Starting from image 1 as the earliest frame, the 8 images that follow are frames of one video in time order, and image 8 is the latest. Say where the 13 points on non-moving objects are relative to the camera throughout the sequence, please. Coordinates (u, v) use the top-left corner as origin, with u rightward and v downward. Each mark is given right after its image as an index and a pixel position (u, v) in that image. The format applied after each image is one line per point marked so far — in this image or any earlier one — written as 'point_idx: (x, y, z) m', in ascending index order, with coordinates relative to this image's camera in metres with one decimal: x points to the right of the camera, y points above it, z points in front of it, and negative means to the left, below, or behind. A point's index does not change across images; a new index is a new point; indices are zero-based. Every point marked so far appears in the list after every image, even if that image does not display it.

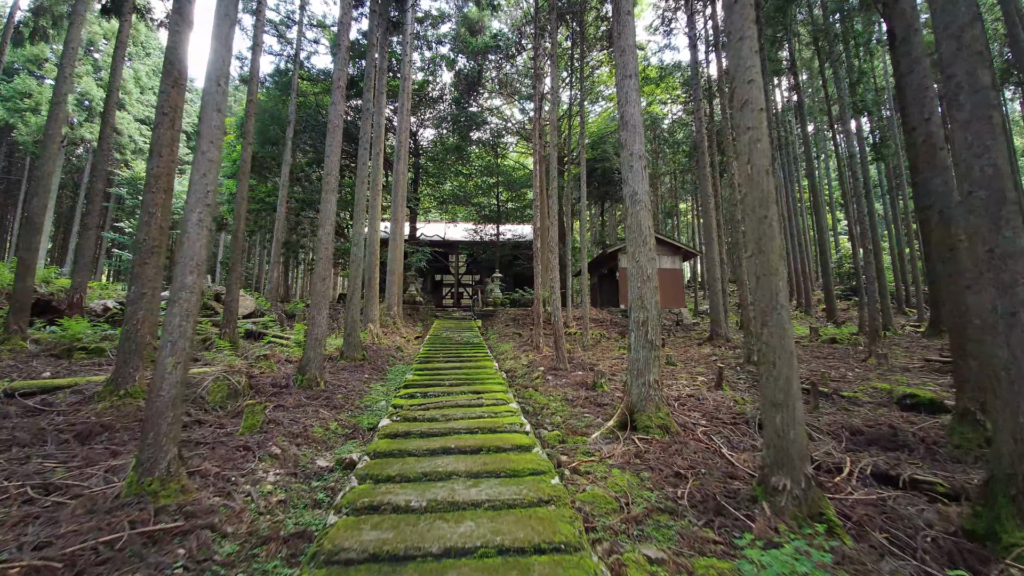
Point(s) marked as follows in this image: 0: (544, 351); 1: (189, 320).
0: (+0.4, -0.8, +8.0) m
1: (-1.4, -0.1, +2.5) m
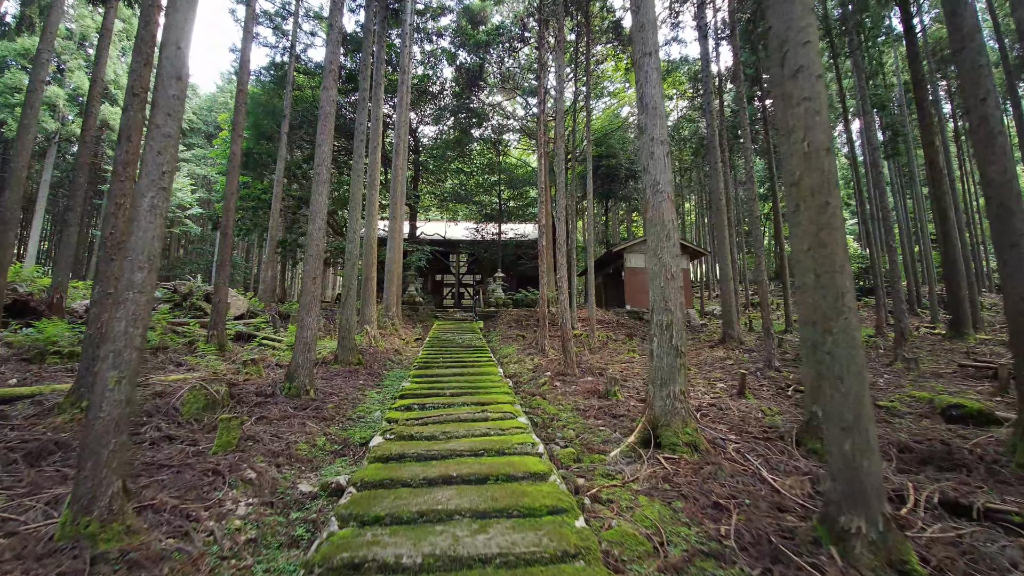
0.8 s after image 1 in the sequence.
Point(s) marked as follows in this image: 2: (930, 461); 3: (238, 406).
0: (+0.5, -0.8, +7.5) m
1: (-1.3, -0.1, +2.1) m
2: (+2.4, -1.0, +3.4) m
3: (-1.9, -0.8, +4.1) m
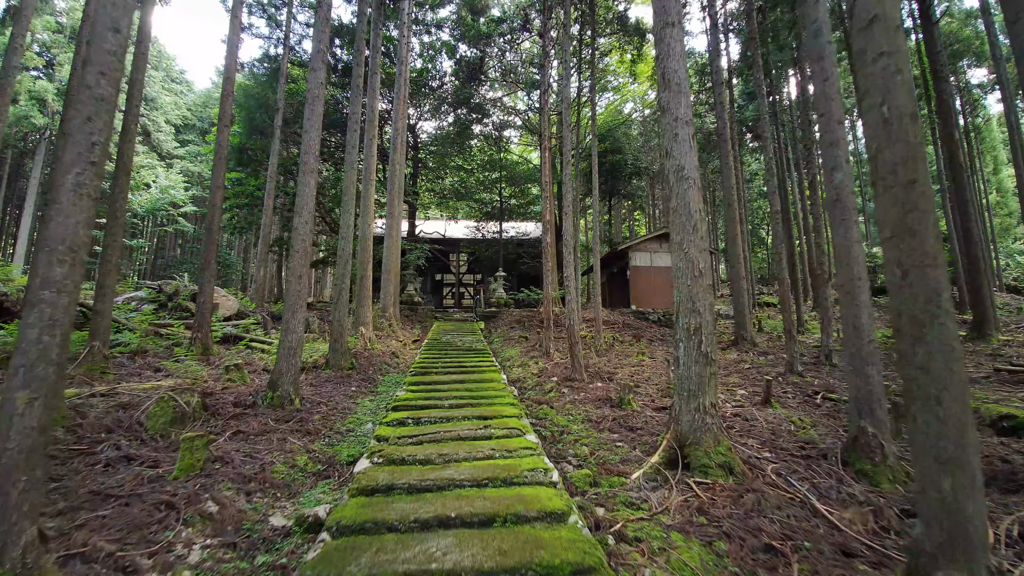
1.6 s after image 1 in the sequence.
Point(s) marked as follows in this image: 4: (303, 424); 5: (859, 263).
0: (+0.5, -0.8, +7.1) m
1: (-1.3, -0.1, +1.7) m
2: (+2.4, -1.0, +3.0) m
3: (-1.8, -0.8, +3.7) m
4: (-1.3, -0.8, +3.8) m
5: (+1.9, +0.1, +3.3) m
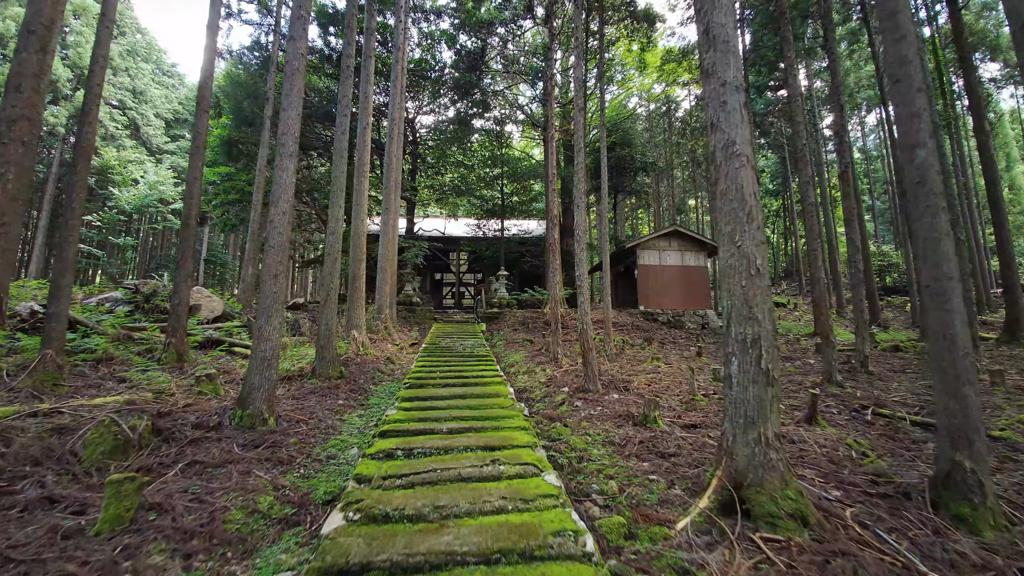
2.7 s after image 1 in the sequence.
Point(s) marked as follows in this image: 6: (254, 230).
0: (+0.6, -0.8, +6.5) m
1: (-1.2, -0.1, +1.1) m
2: (+2.4, -1.0, +2.4) m
3: (-1.8, -0.8, +3.1) m
4: (-1.3, -0.9, +3.2) m
5: (+1.9, +0.1, +2.7) m
6: (-4.5, +1.0, +10.6) m
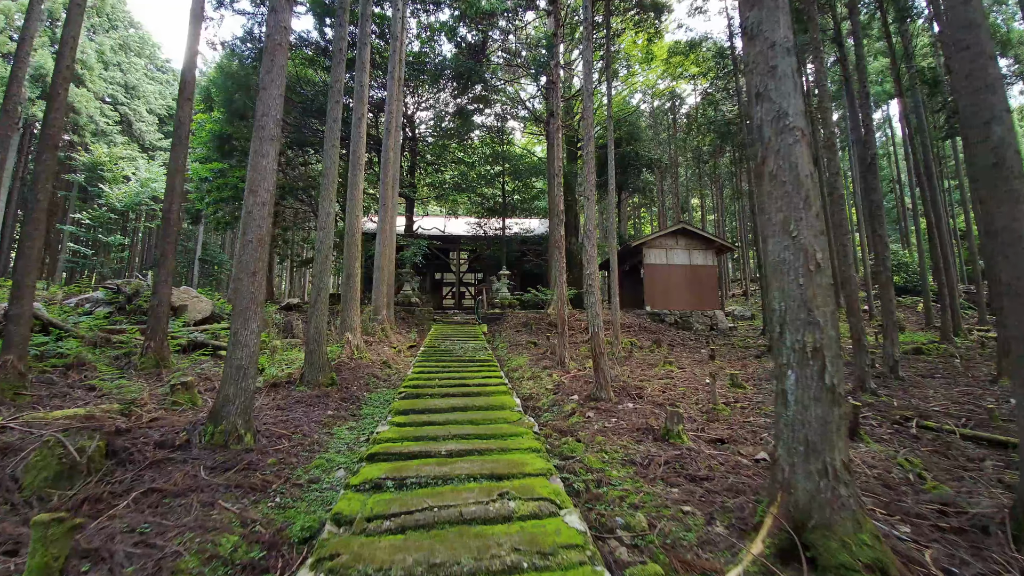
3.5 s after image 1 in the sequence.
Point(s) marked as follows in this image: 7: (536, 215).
0: (+0.6, -0.8, +6.1) m
1: (-1.2, -0.1, +0.7) m
2: (+2.5, -1.0, +2.0) m
3: (-1.7, -0.8, +2.7) m
4: (-1.2, -0.9, +2.8) m
5: (+2.0, +0.1, +2.3) m
6: (-4.4, +1.0, +10.2) m
7: (+0.7, +2.2, +17.9) m
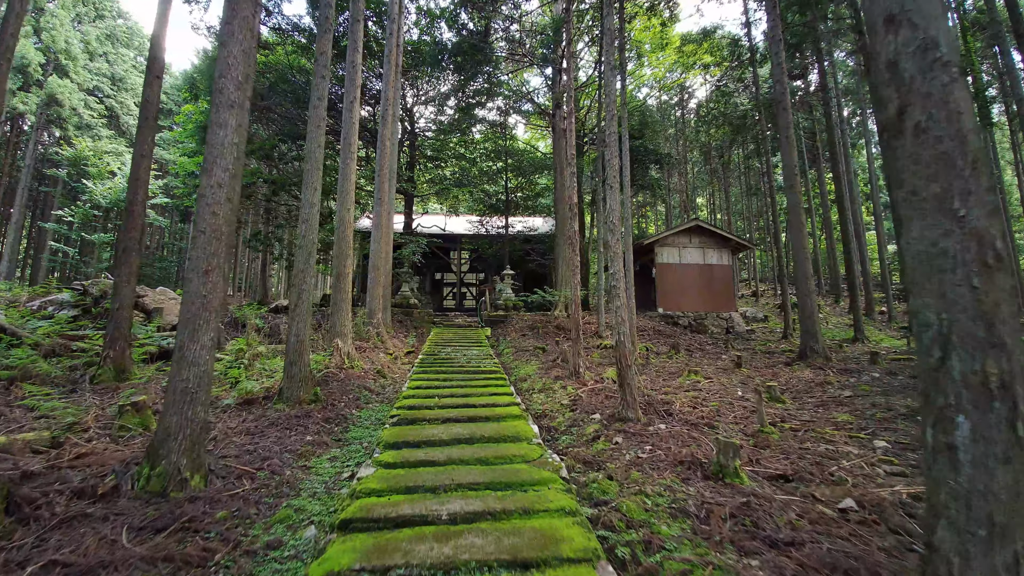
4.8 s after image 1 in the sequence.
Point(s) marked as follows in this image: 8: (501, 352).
0: (+0.7, -0.8, +5.5) m
1: (-1.1, -0.1, 0.0) m
2: (+2.6, -1.0, +1.3) m
3: (-1.6, -0.8, +2.0) m
4: (-1.1, -0.9, +2.1) m
5: (+2.0, +0.1, +1.6) m
6: (-4.4, +1.0, +9.6) m
7: (+0.8, +2.1, +17.2) m
8: (-0.1, -0.8, +7.8) m
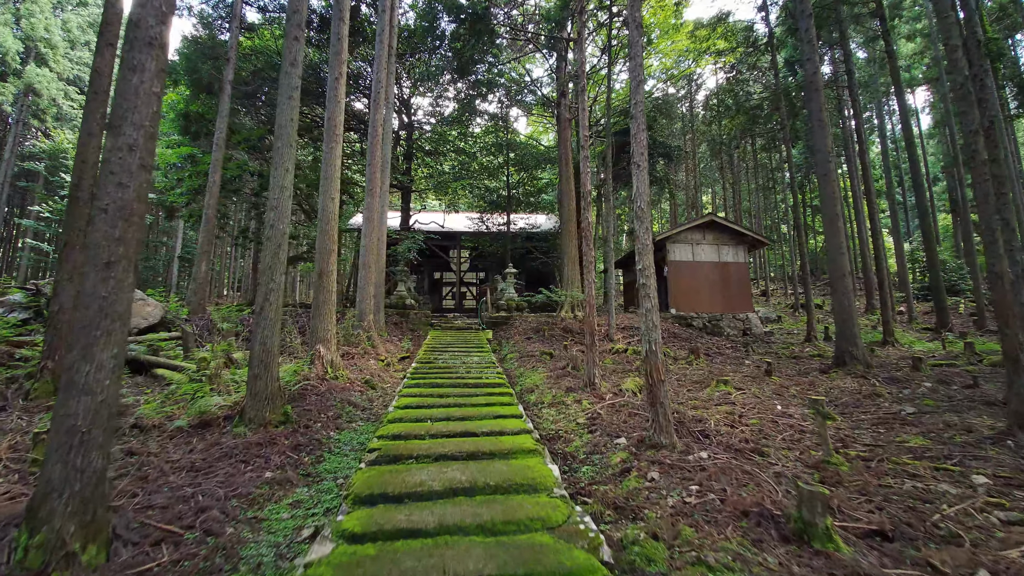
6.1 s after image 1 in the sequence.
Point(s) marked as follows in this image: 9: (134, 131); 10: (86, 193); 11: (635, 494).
0: (+0.7, -0.8, +4.7) m
1: (-1.1, -0.1, -0.7) m
2: (+2.6, -1.0, +0.6) m
3: (-1.6, -0.8, +1.3) m
4: (-1.1, -0.9, +1.4) m
5: (+2.1, +0.1, +0.9) m
6: (-4.3, +1.0, +8.8) m
7: (+0.8, +2.2, +16.5) m
8: (-0.1, -0.8, +7.1) m
9: (-1.3, +0.5, +2.1) m
10: (-3.1, +0.7, +4.4) m
11: (+0.6, -0.9, +2.7) m
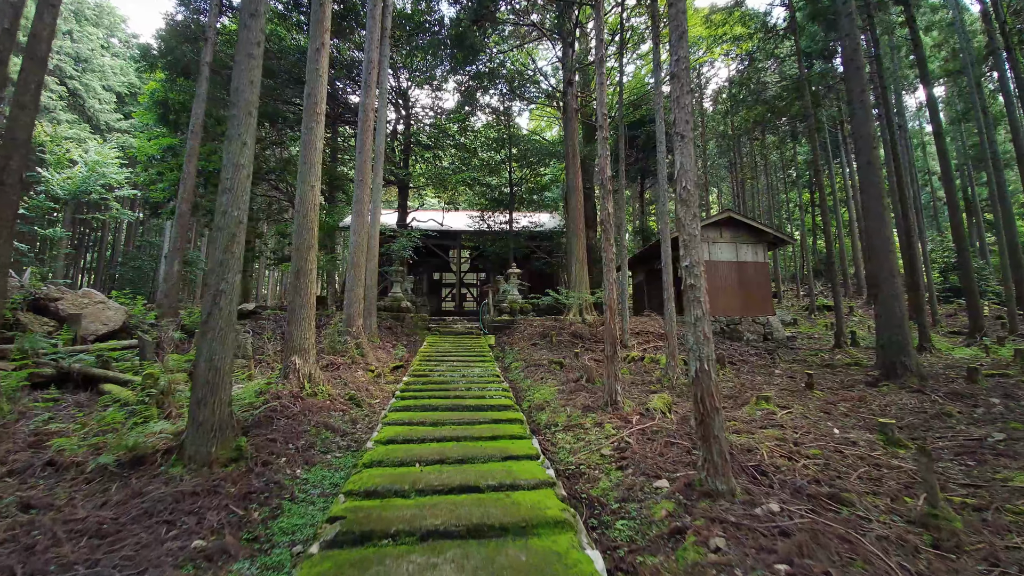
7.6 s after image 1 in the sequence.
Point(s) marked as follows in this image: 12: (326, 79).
0: (+0.8, -0.8, +4.0) m
1: (-1.0, -0.1, -1.4) m
2: (+2.7, -1.0, -0.1) m
3: (-1.5, -0.8, +0.6) m
4: (-1.0, -0.9, +0.7) m
5: (+2.2, +0.1, +0.1) m
6: (-4.3, +1.0, +8.1) m
7: (+0.9, +2.1, +15.8) m
8: (0.0, -0.8, +6.4) m
9: (-1.2, +0.5, +1.4) m
10: (-3.1, +0.7, +3.7) m
11: (+0.6, -0.9, +2.0) m
12: (-1.6, +1.8, +5.4) m
